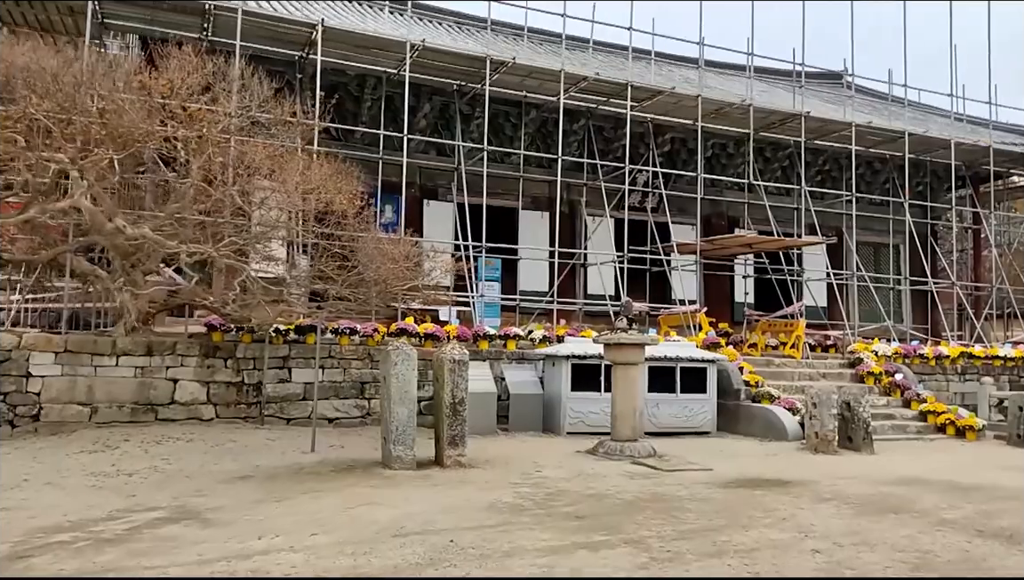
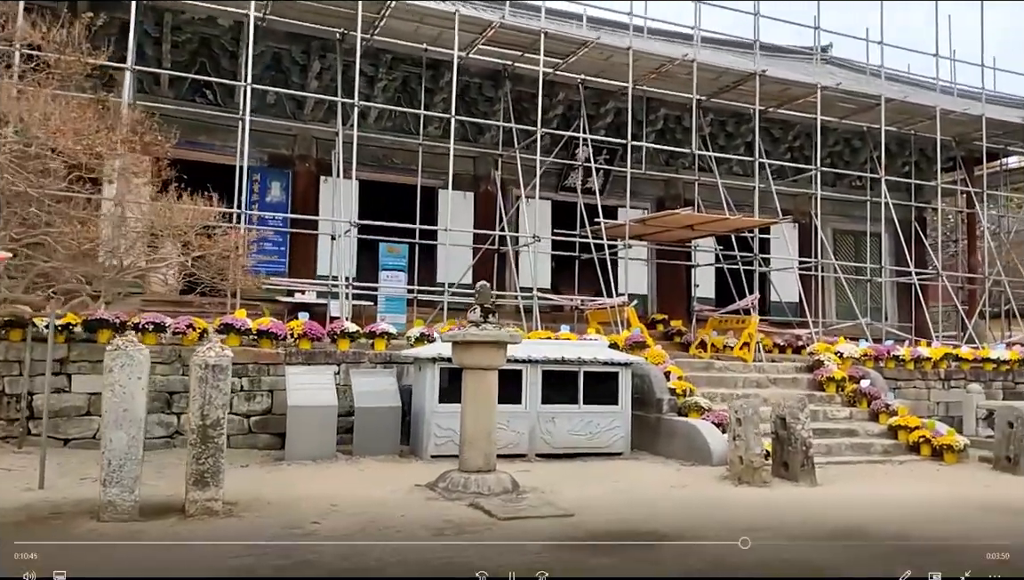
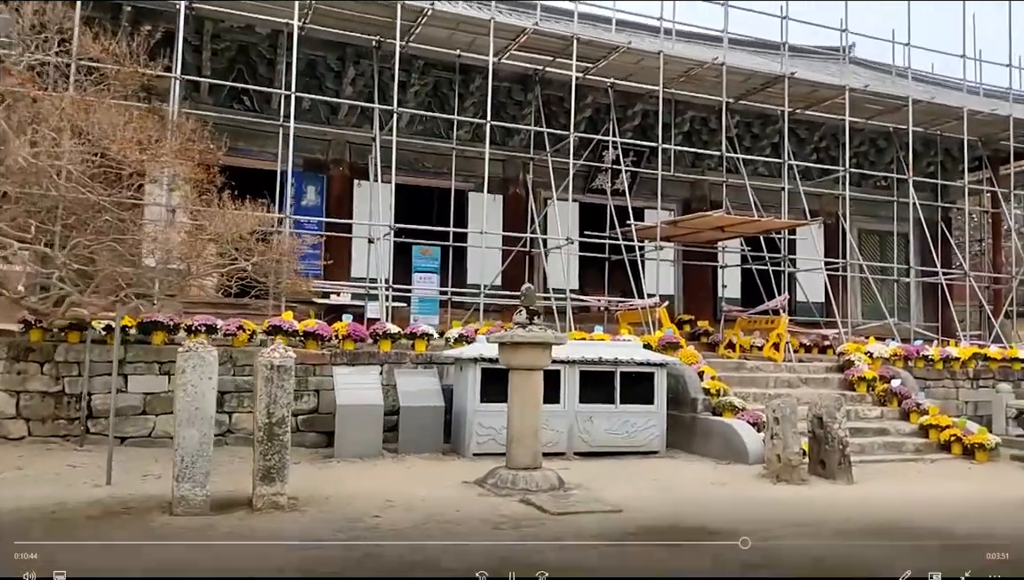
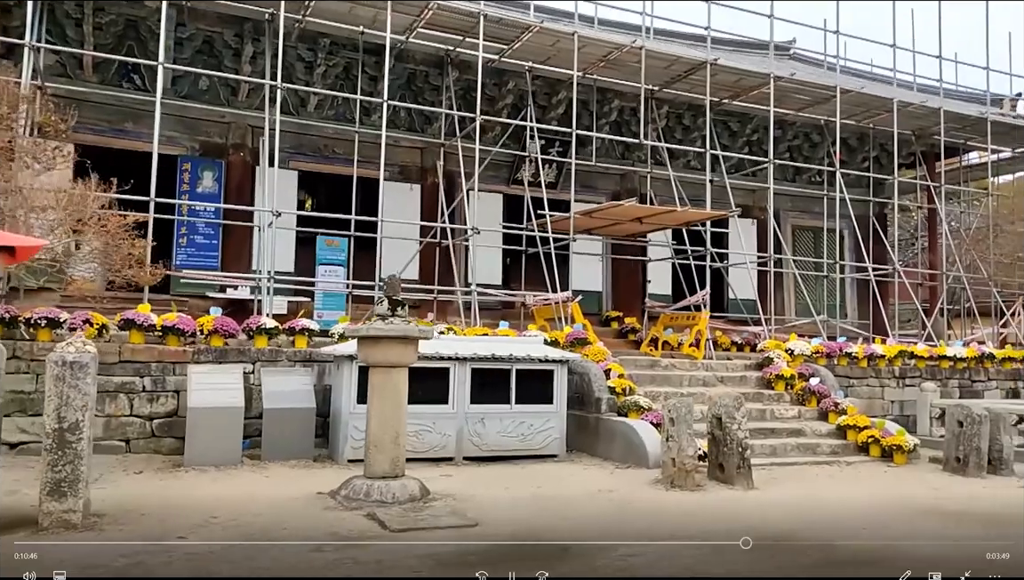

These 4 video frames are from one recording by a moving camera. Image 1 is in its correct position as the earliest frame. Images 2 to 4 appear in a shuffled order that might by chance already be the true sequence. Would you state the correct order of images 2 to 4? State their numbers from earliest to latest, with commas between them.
3, 2, 4
